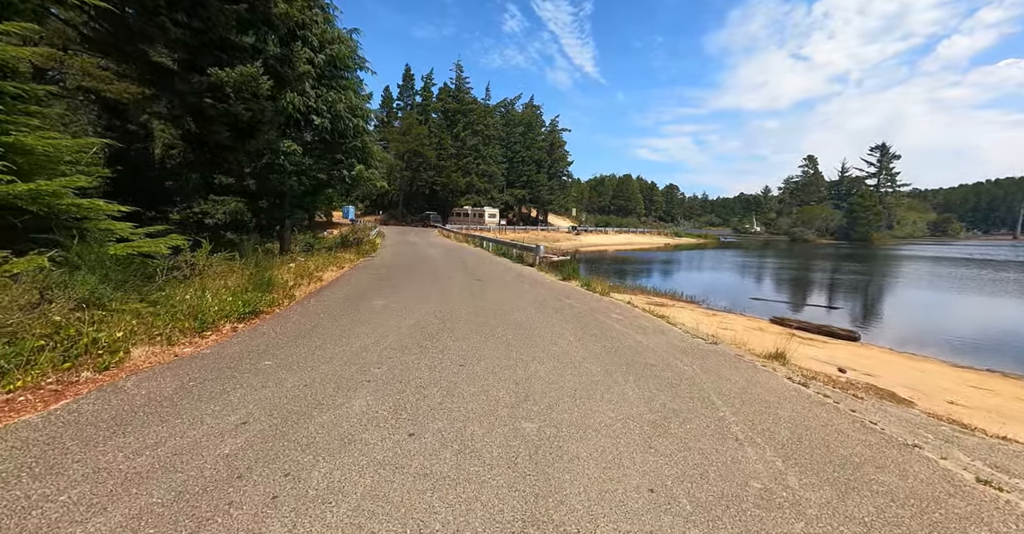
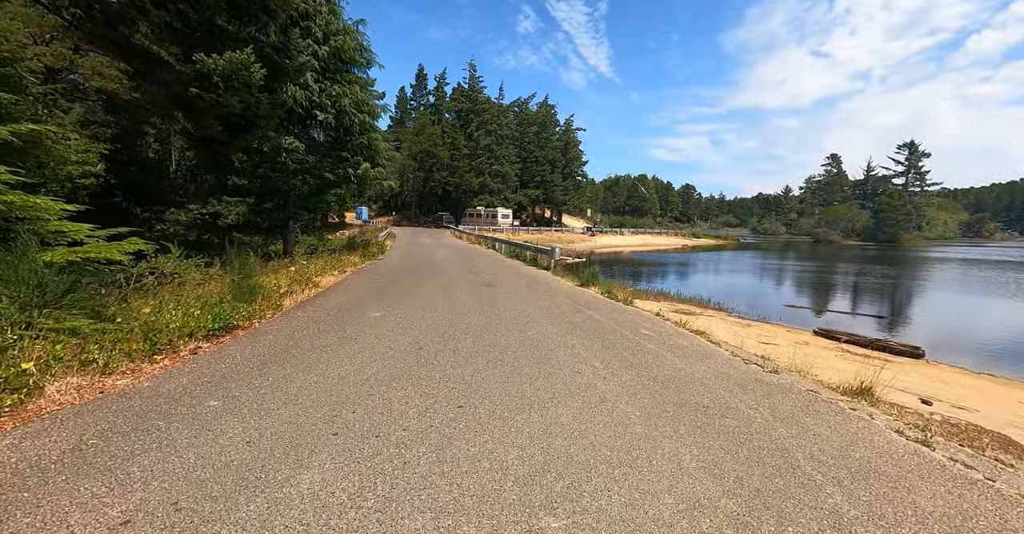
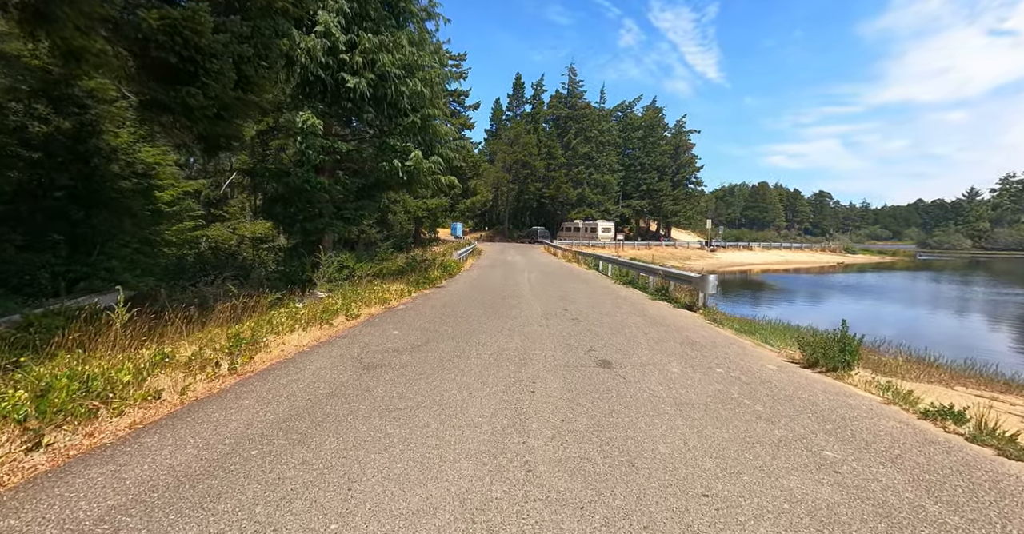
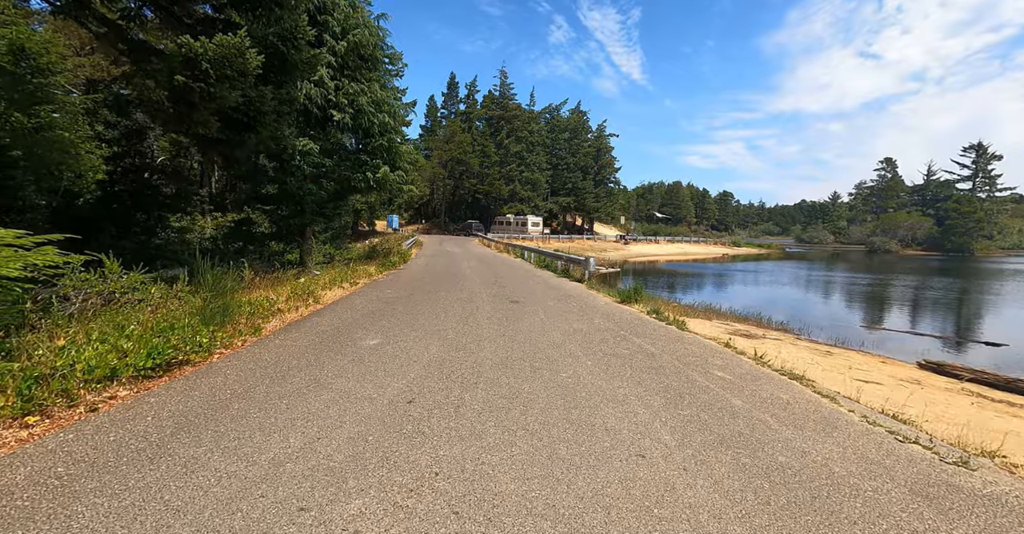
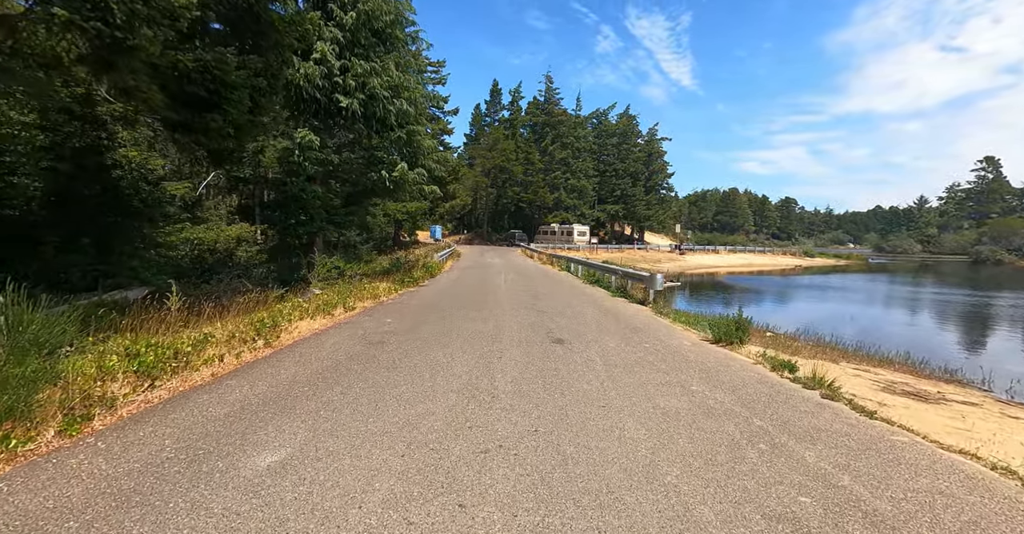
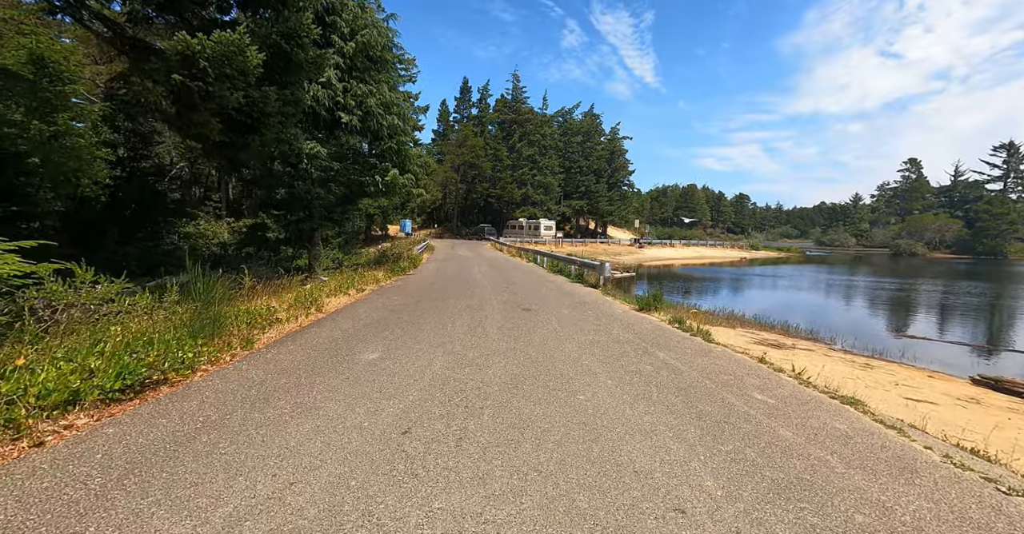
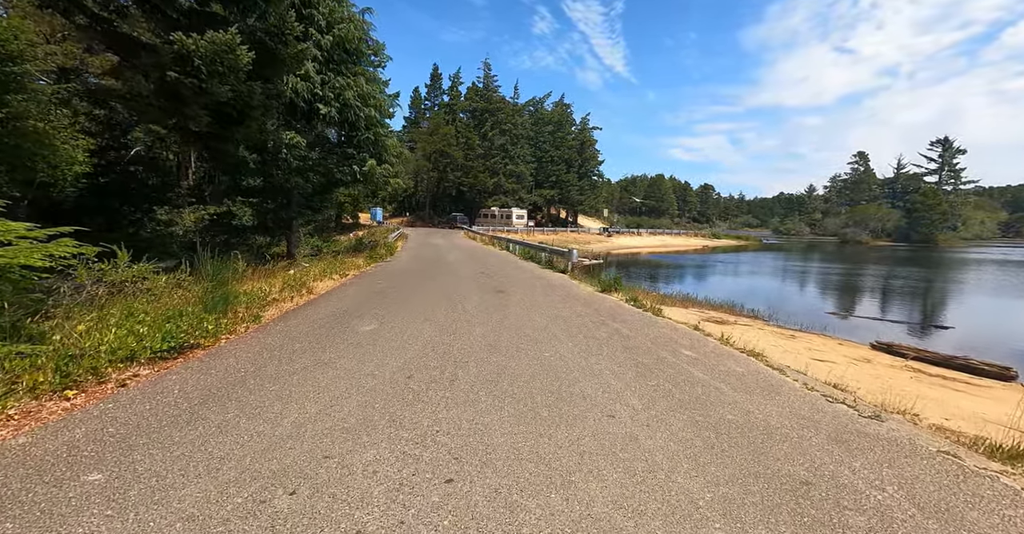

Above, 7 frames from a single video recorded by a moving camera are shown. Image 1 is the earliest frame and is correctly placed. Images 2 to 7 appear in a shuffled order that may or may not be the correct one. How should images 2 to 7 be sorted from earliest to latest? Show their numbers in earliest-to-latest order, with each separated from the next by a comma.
2, 7, 4, 6, 5, 3
